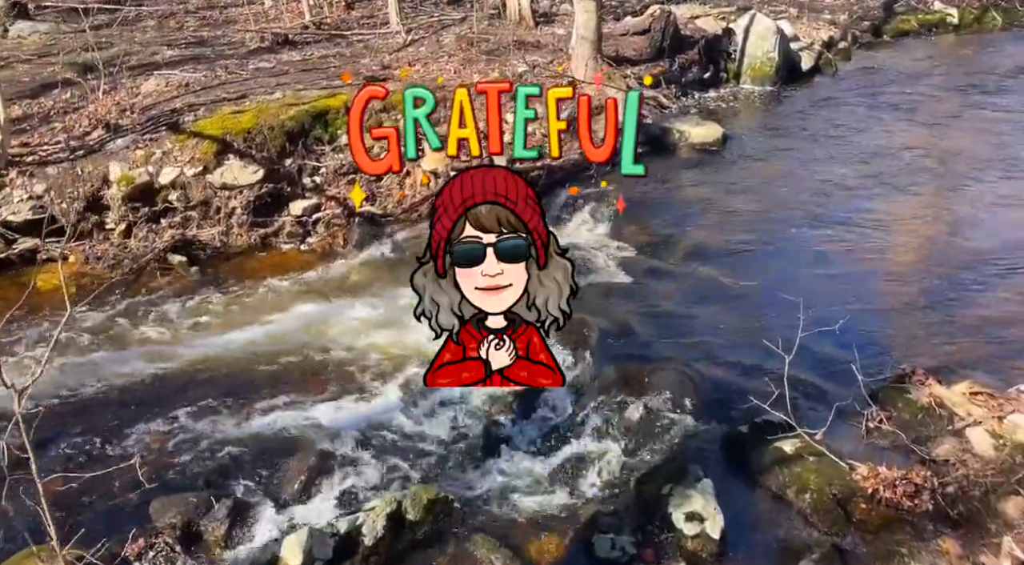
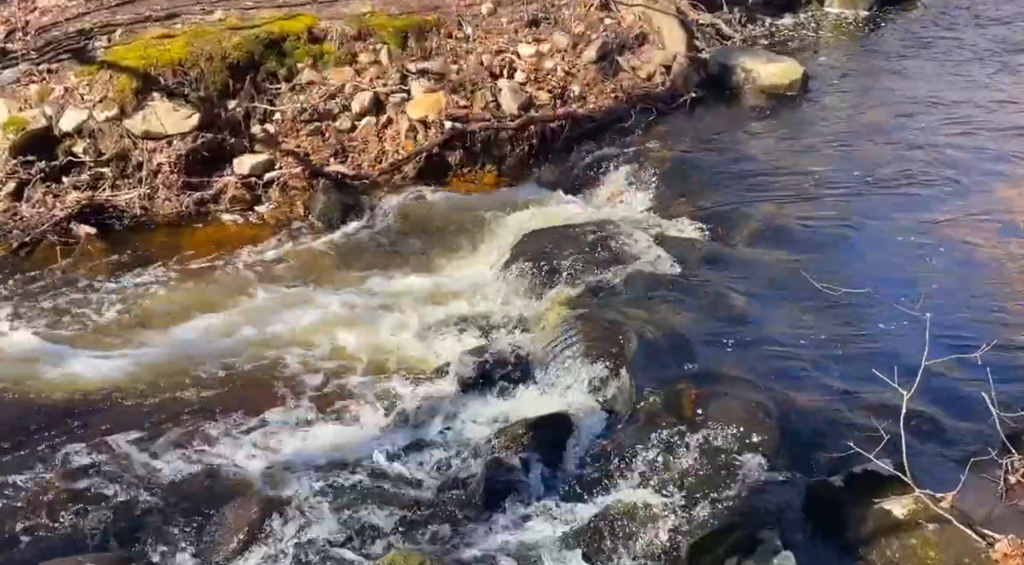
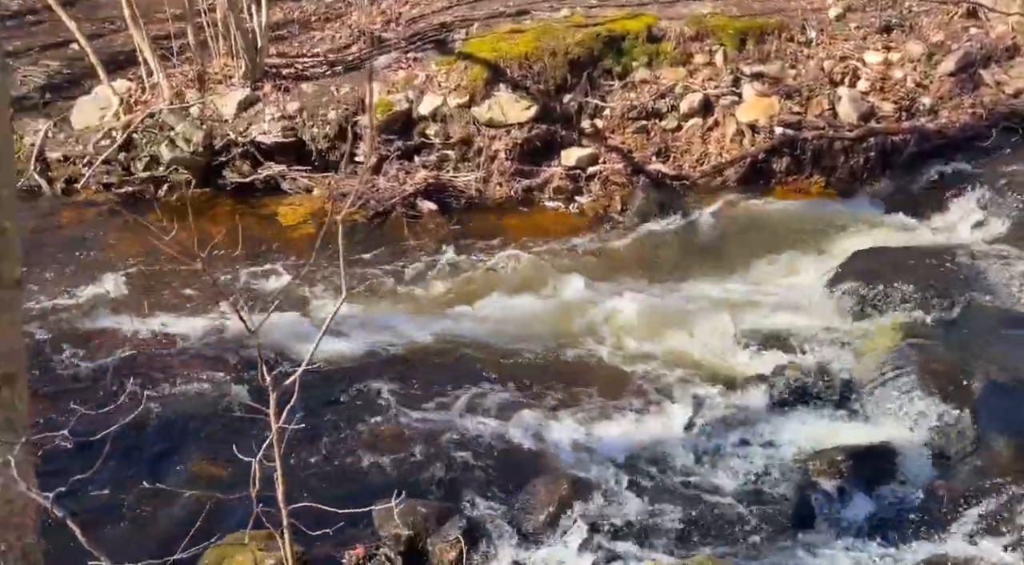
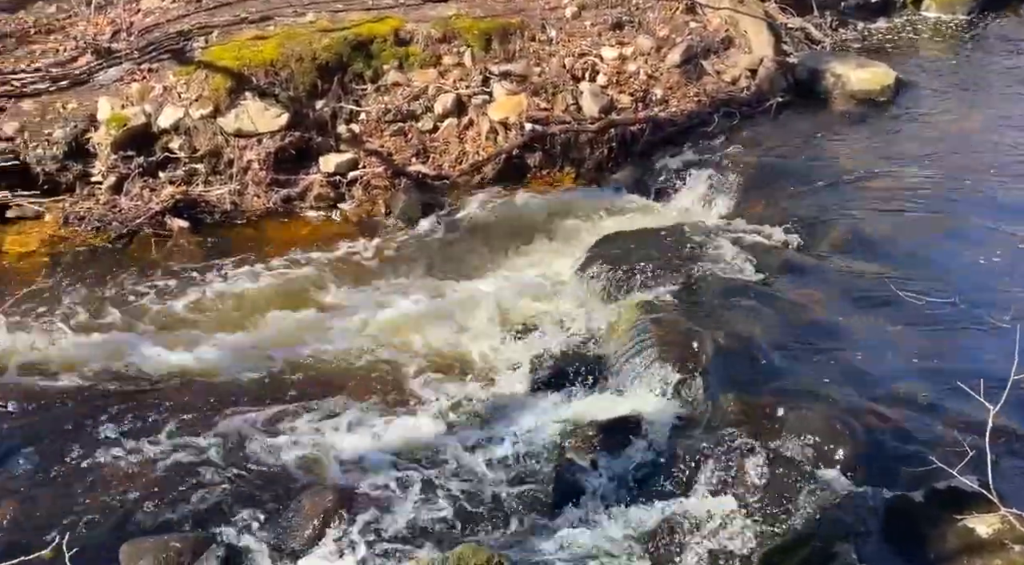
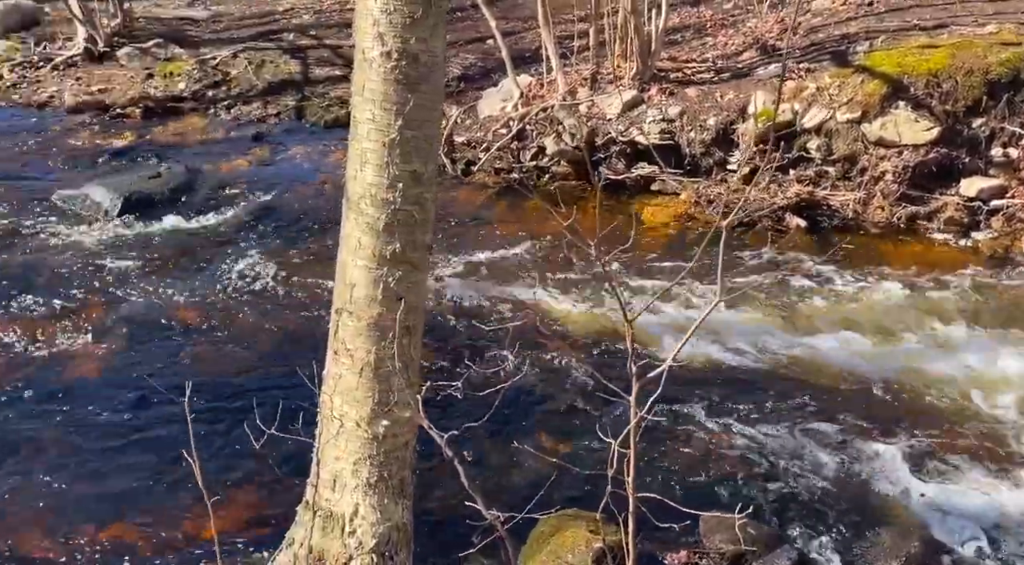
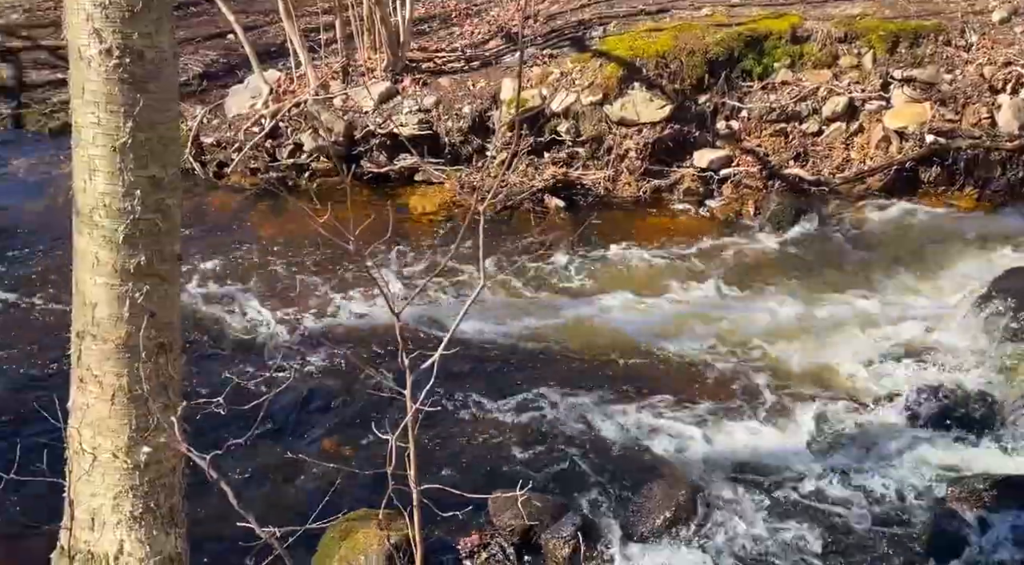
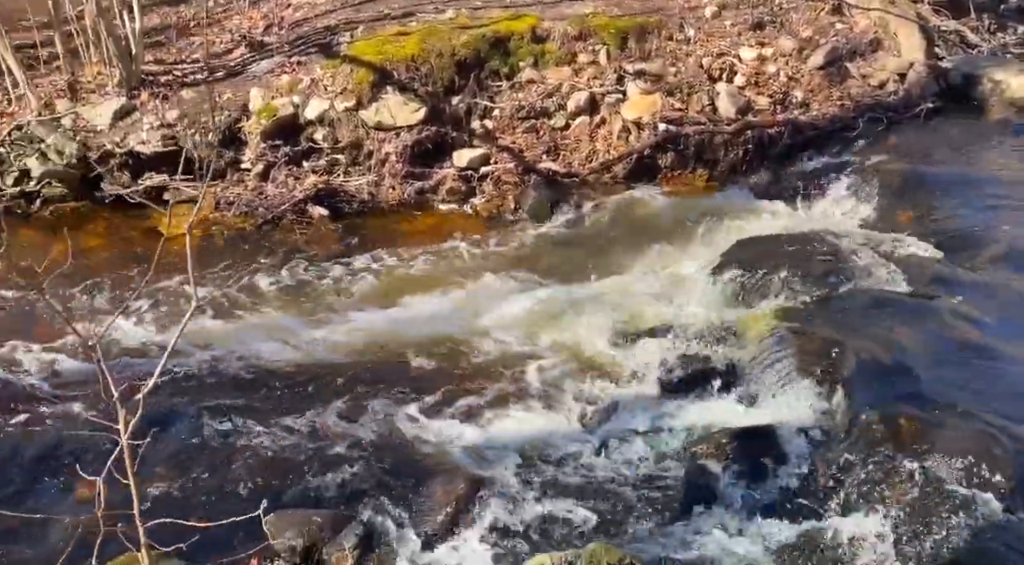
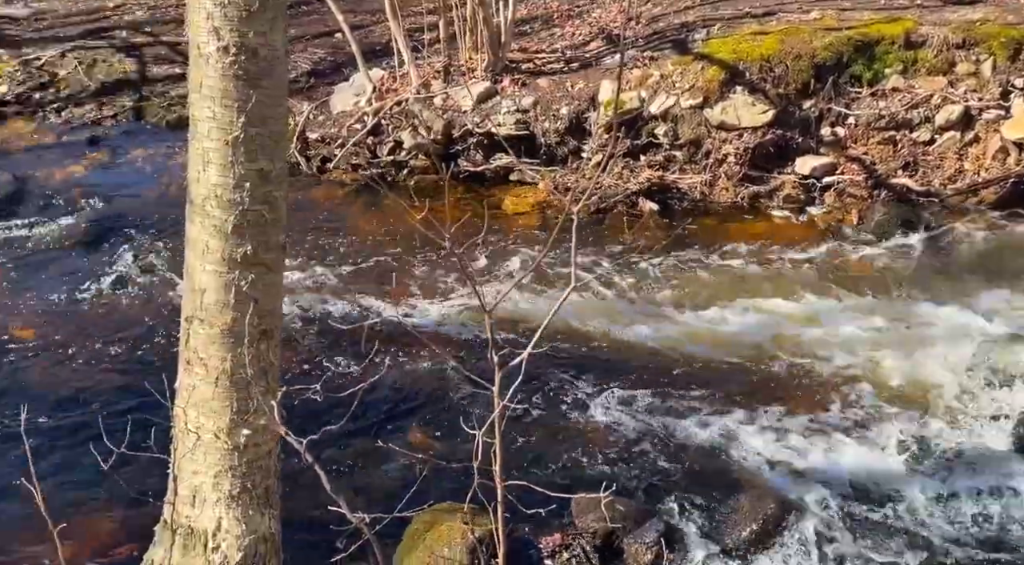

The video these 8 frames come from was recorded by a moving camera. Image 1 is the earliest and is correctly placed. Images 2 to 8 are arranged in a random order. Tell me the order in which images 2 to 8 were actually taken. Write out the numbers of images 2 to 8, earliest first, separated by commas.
2, 4, 7, 3, 6, 8, 5
